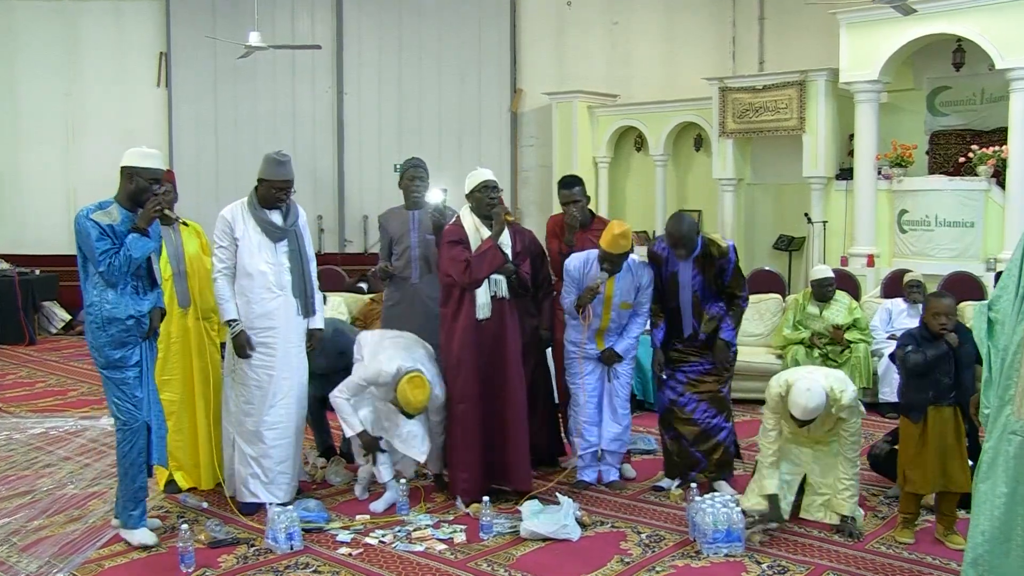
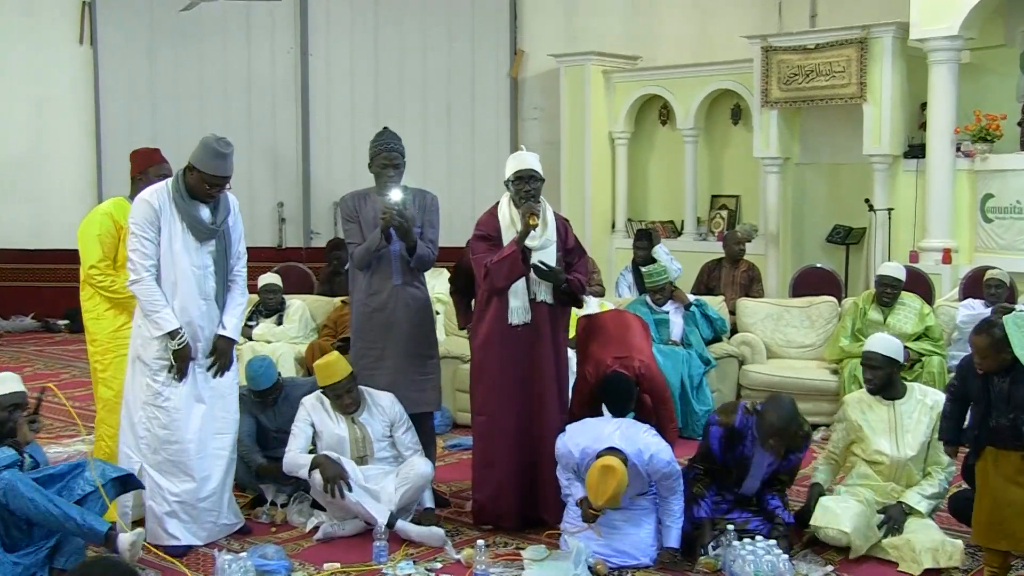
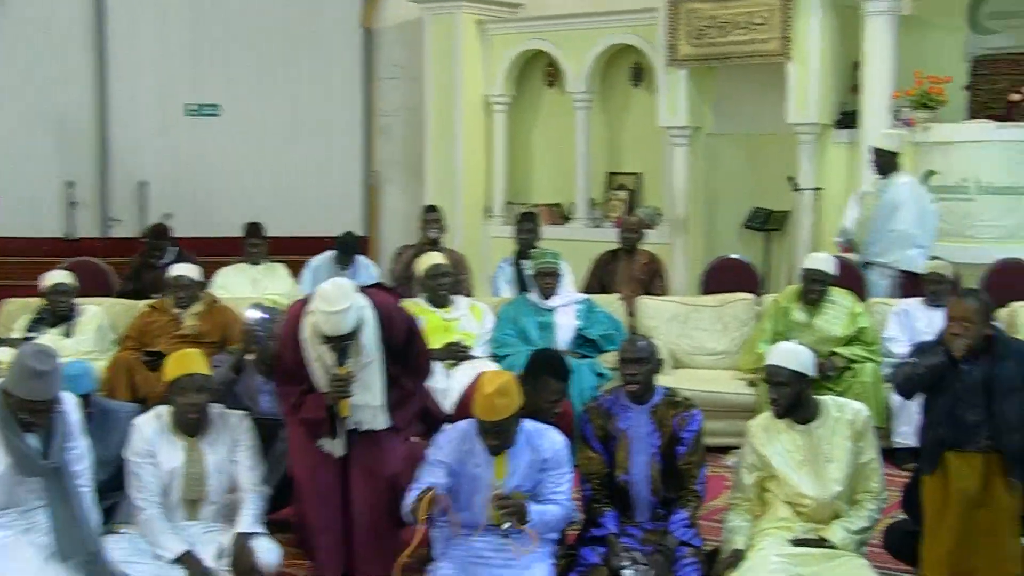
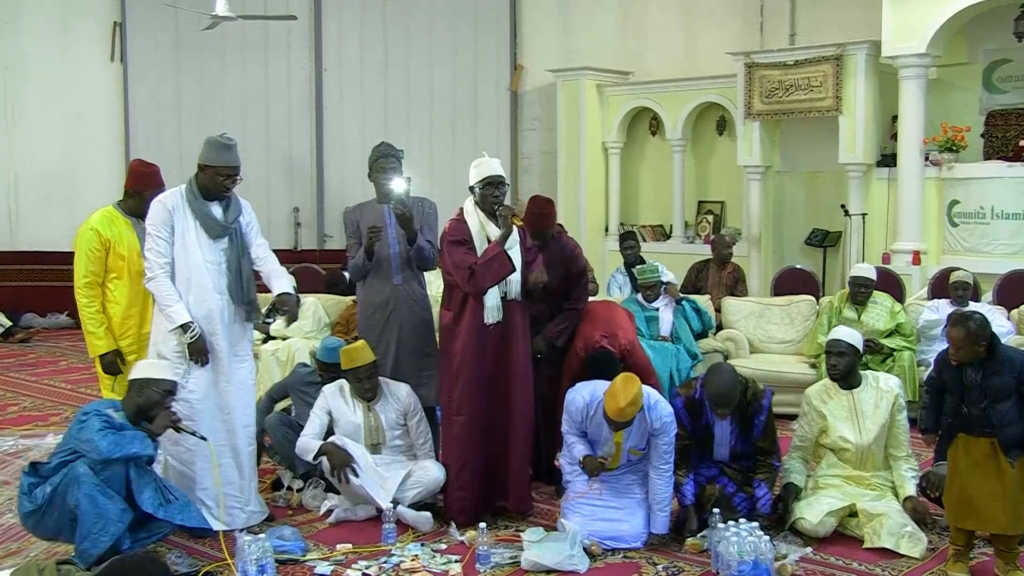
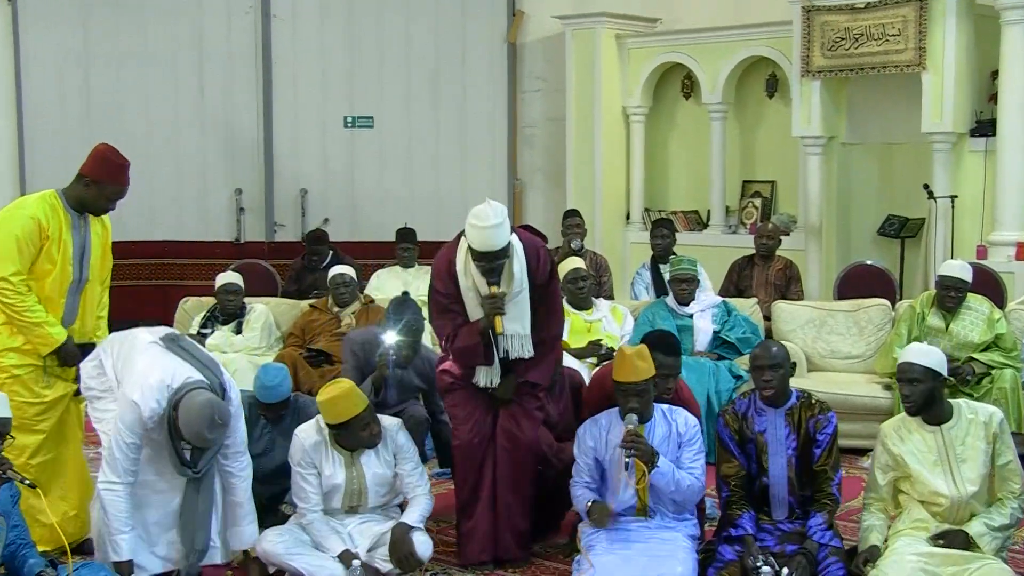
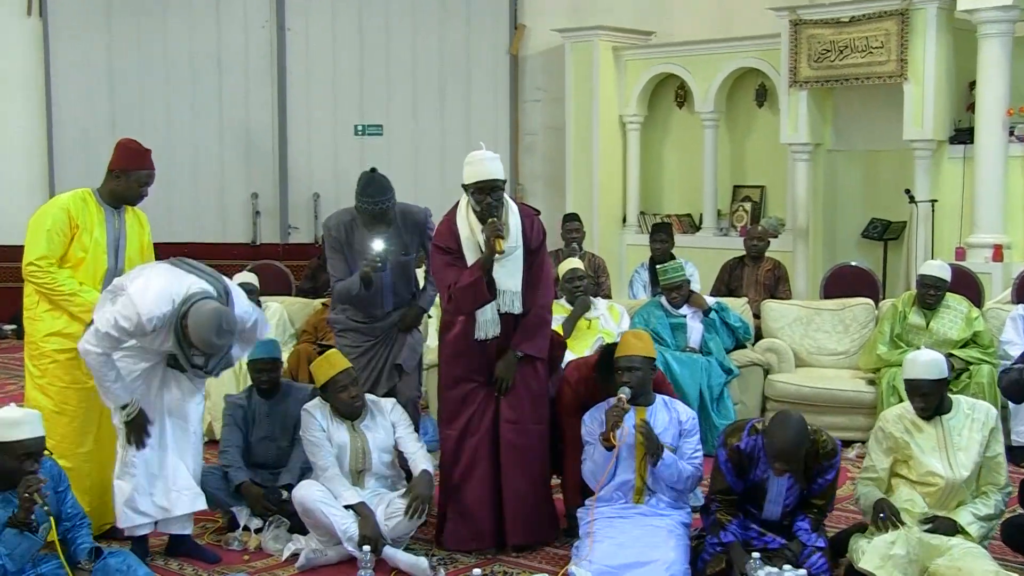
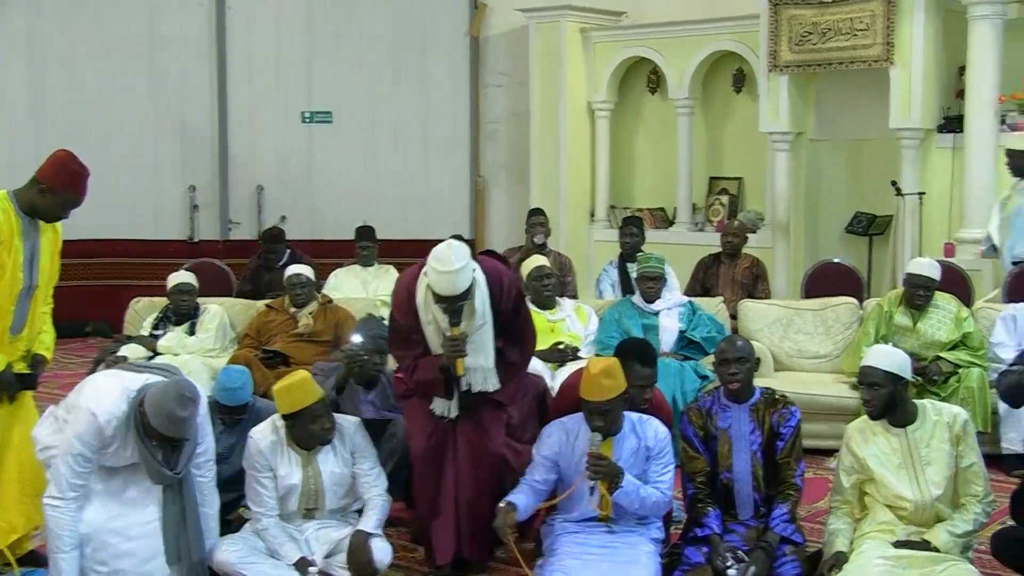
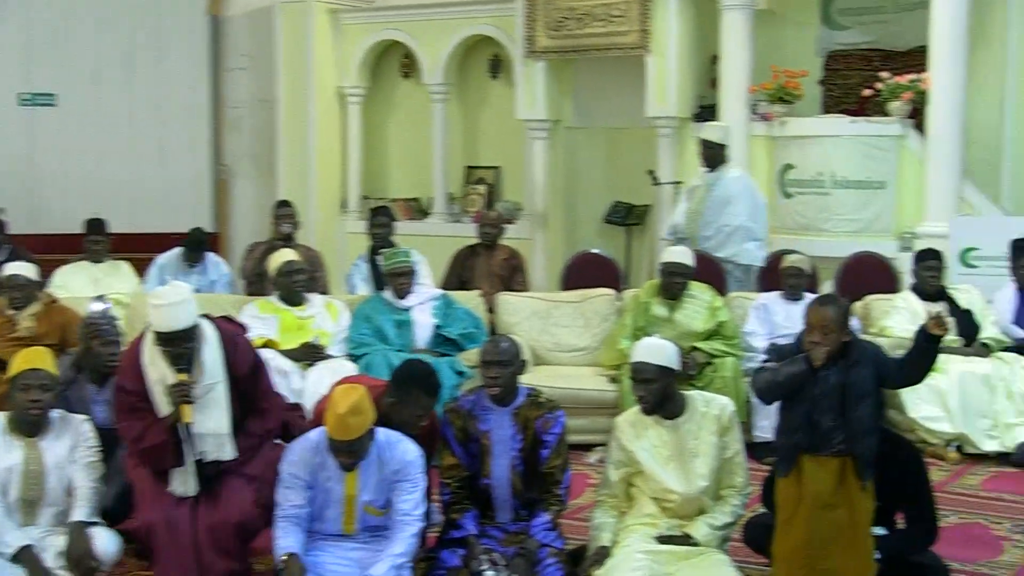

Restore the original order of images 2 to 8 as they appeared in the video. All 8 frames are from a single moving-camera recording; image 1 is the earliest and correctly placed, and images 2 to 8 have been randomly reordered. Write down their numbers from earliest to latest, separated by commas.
4, 2, 6, 5, 7, 3, 8
